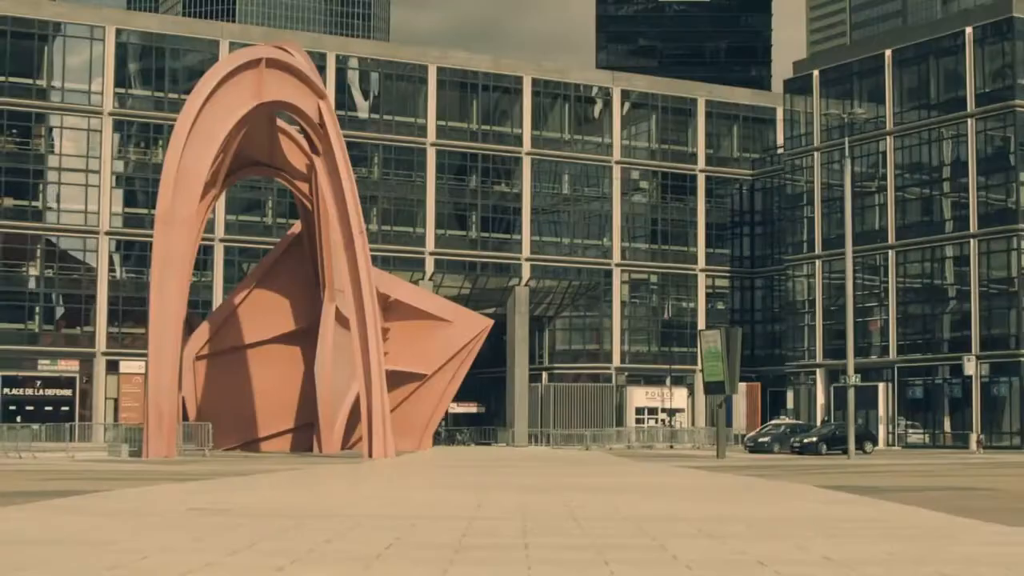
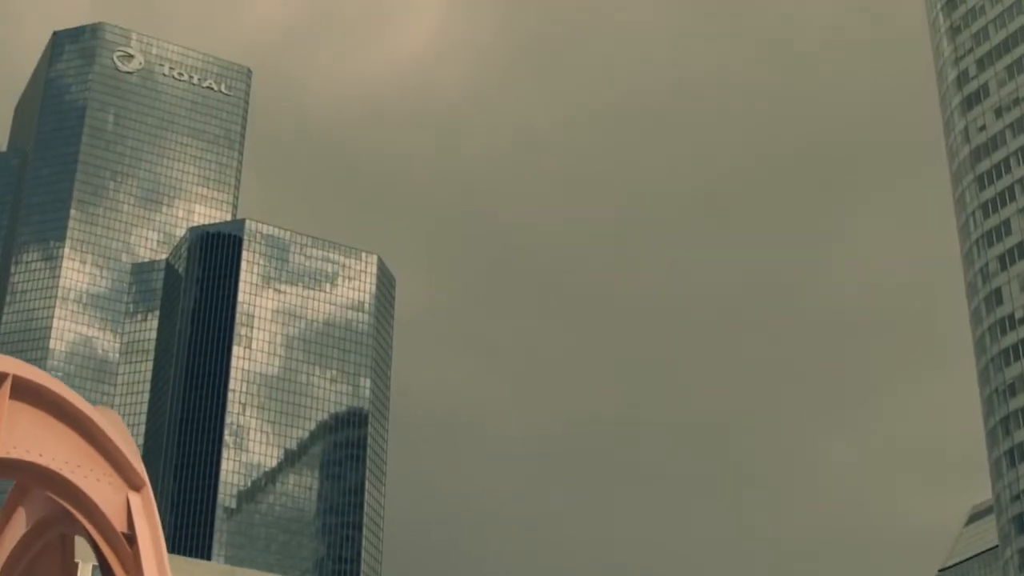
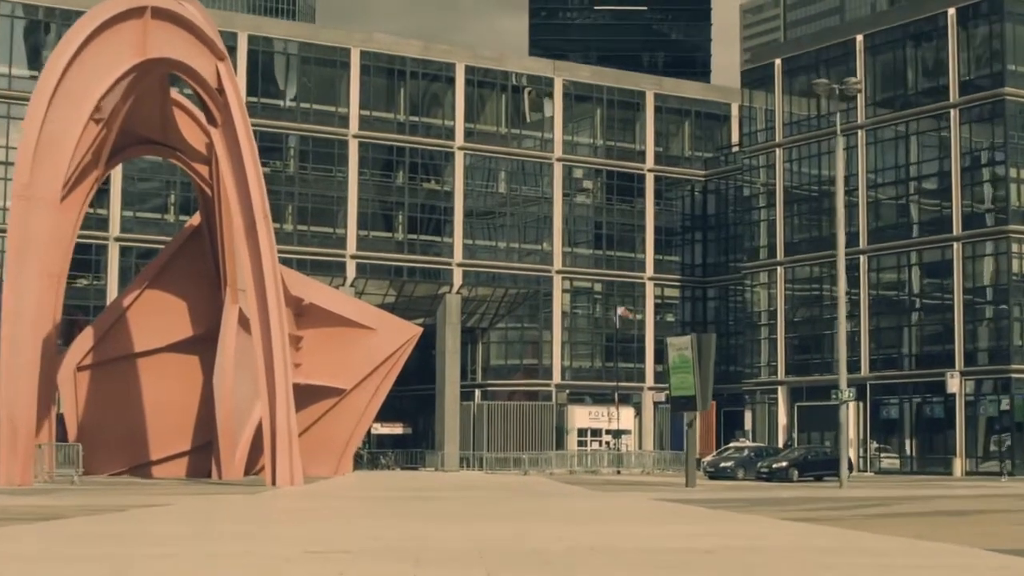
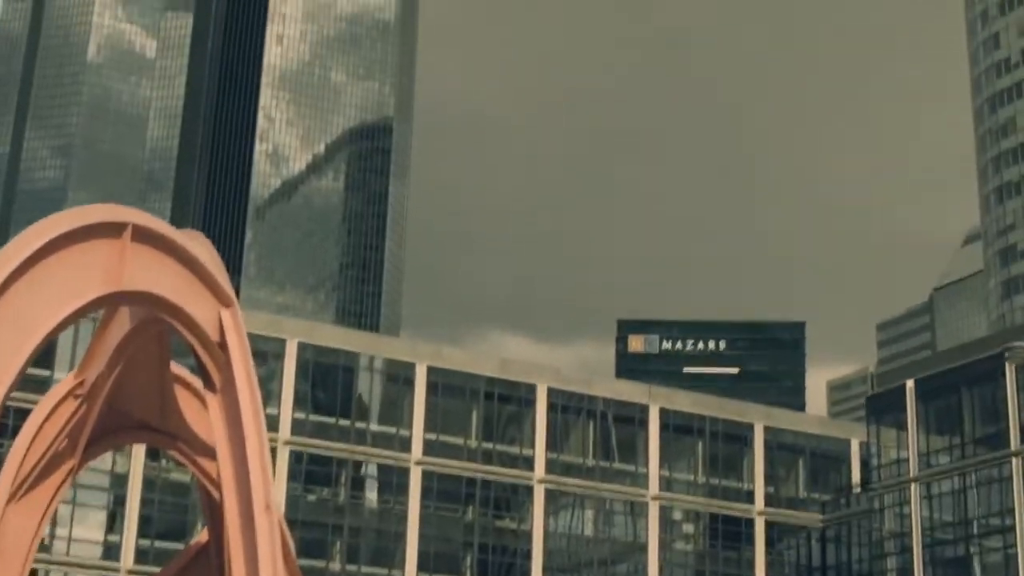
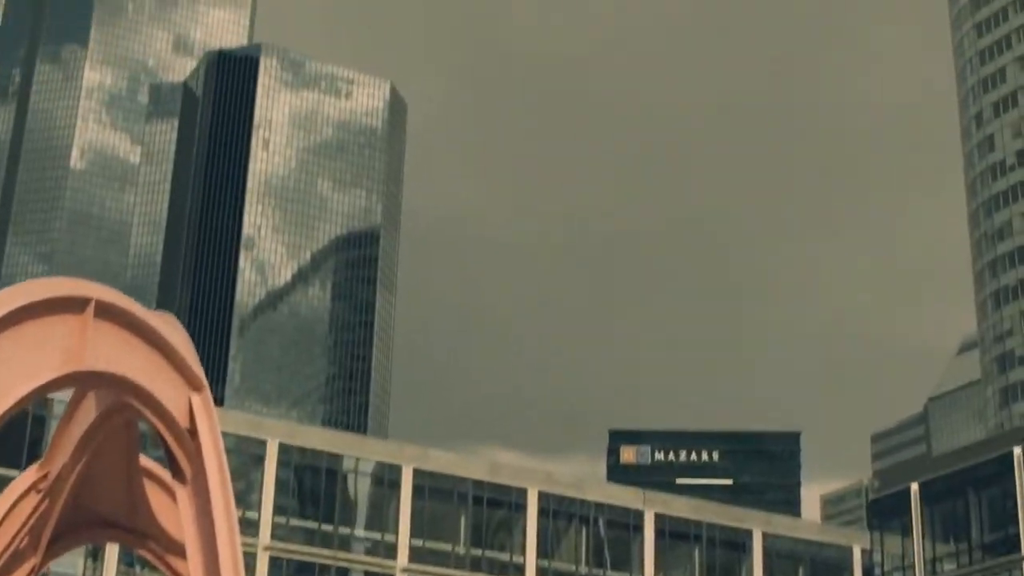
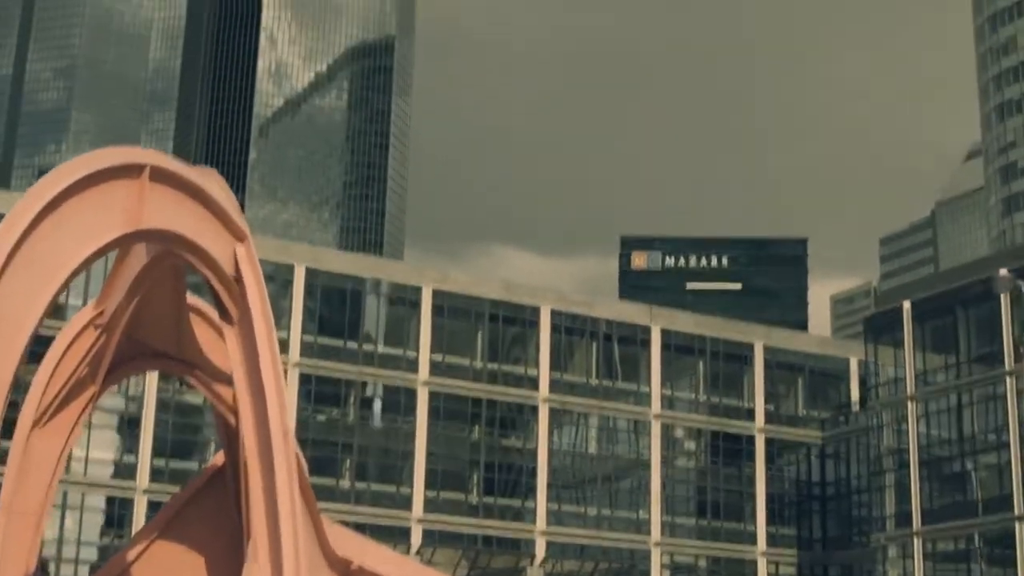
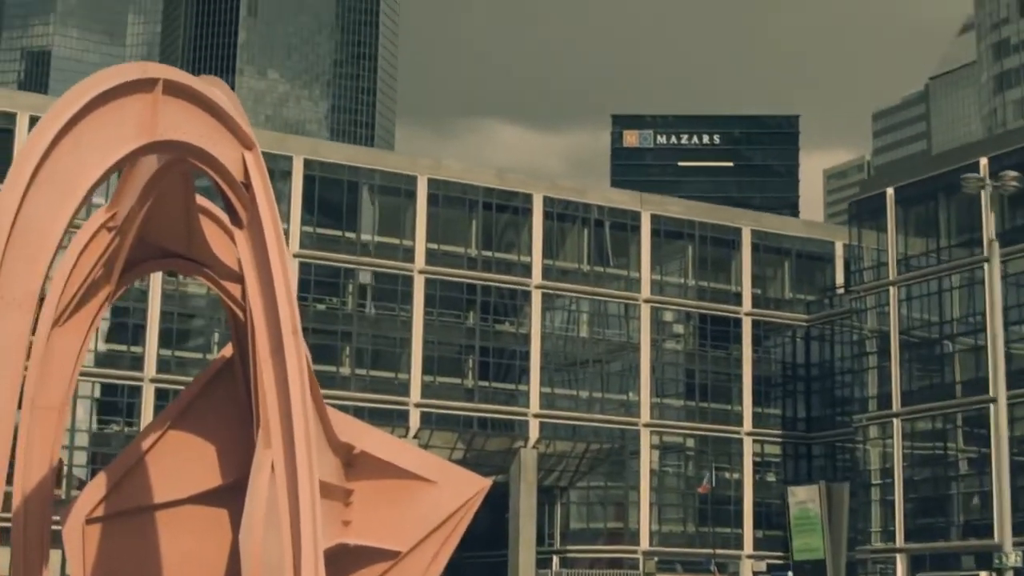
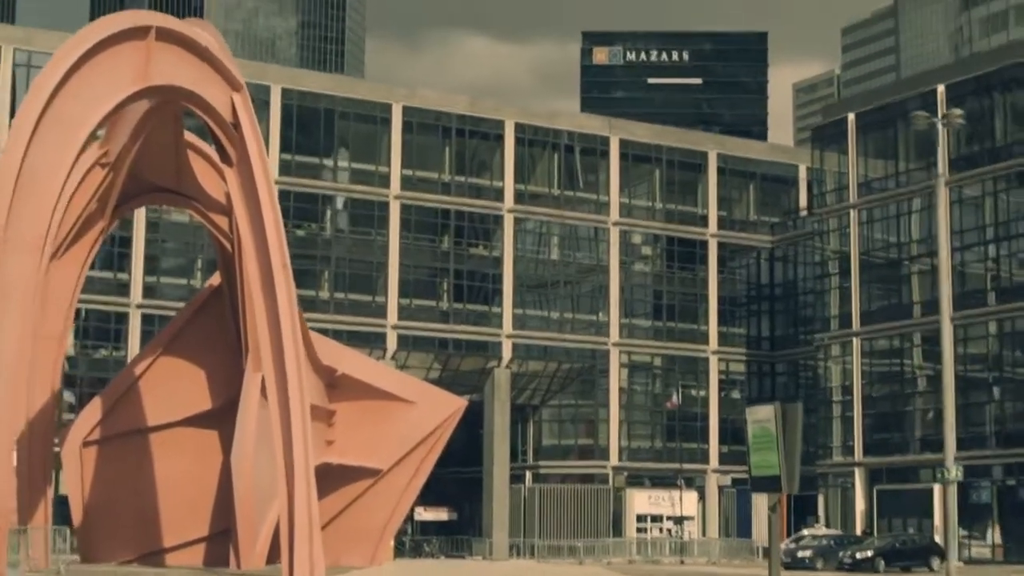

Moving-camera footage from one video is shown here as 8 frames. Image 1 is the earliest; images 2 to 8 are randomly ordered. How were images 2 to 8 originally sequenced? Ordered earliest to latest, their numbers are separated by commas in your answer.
3, 8, 7, 6, 4, 5, 2
